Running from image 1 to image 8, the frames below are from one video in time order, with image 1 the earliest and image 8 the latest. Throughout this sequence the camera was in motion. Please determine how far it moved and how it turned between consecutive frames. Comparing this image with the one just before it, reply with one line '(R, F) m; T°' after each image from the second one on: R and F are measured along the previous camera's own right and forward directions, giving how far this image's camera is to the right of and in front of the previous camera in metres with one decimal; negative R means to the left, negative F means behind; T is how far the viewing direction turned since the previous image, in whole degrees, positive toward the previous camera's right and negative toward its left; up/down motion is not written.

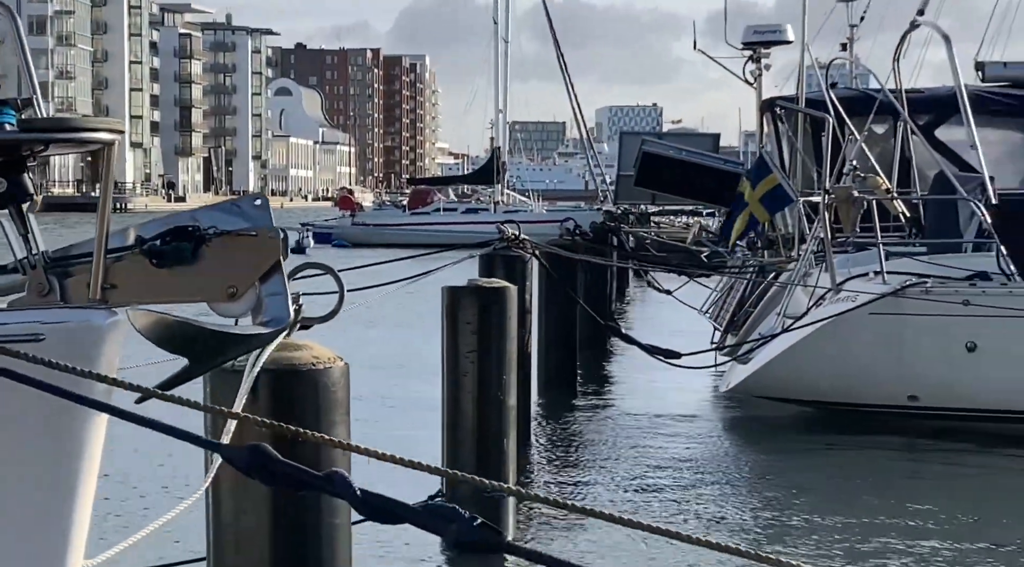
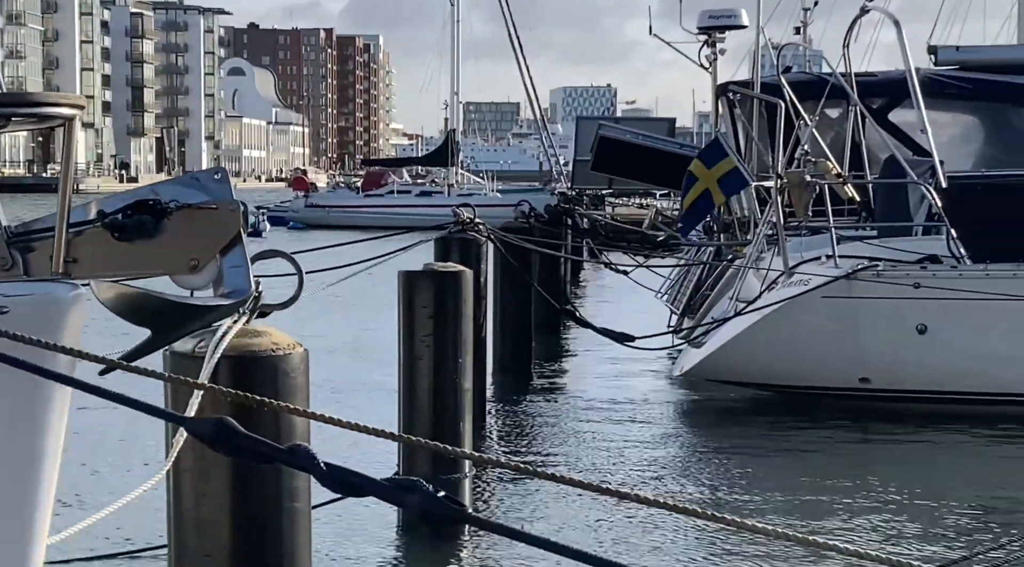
(0.0, 0.0) m; +1°
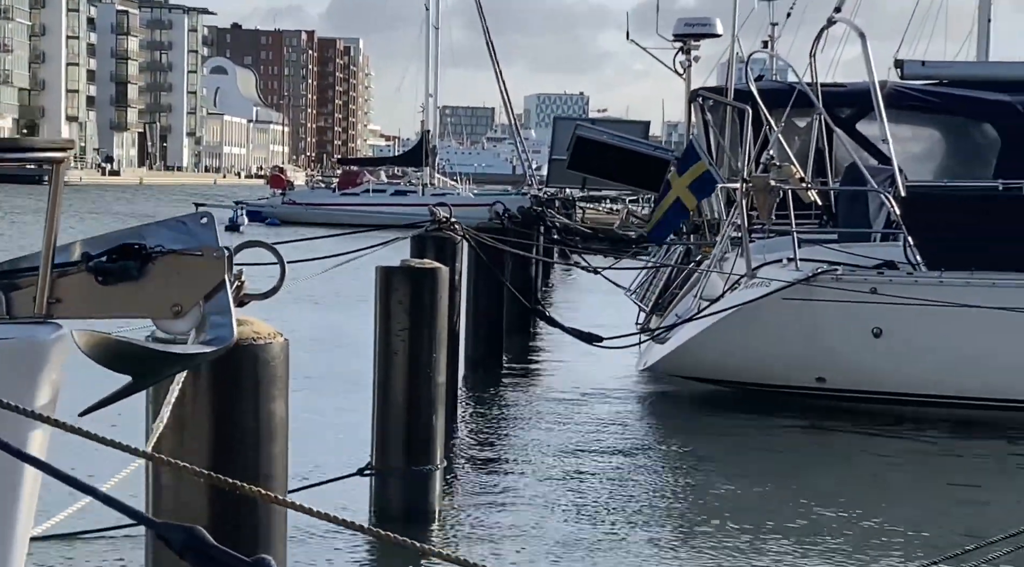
(0.0, -0.2) m; +1°
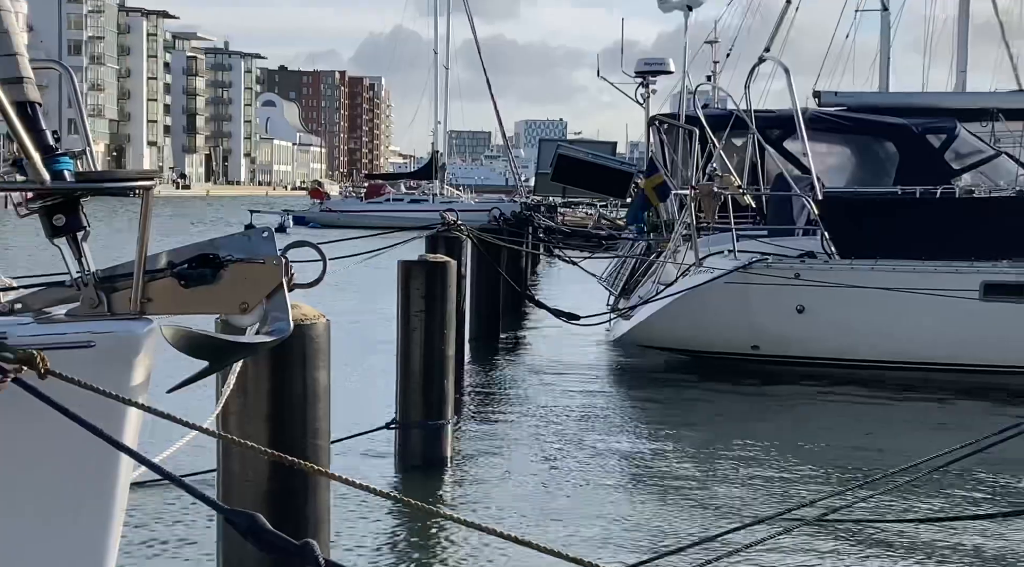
(+0.1, -2.2) m; -1°
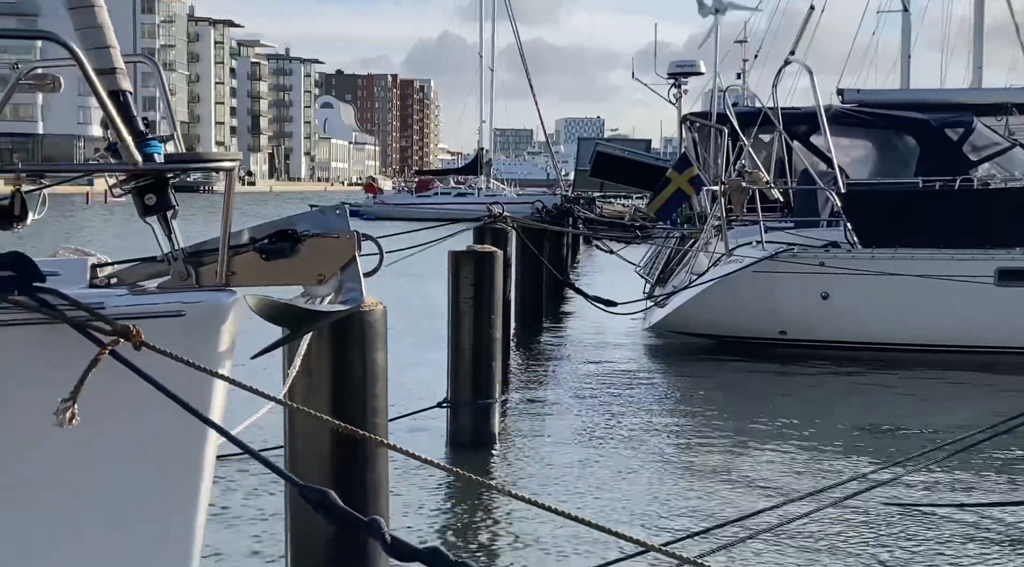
(+0.2, -0.8) m; -2°
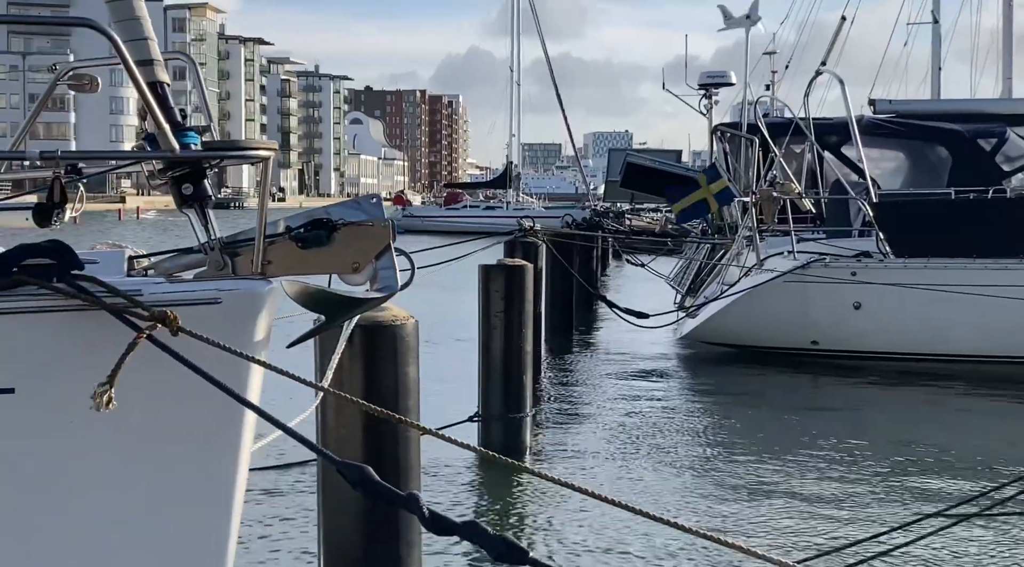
(+0.1, 0.0) m; -1°
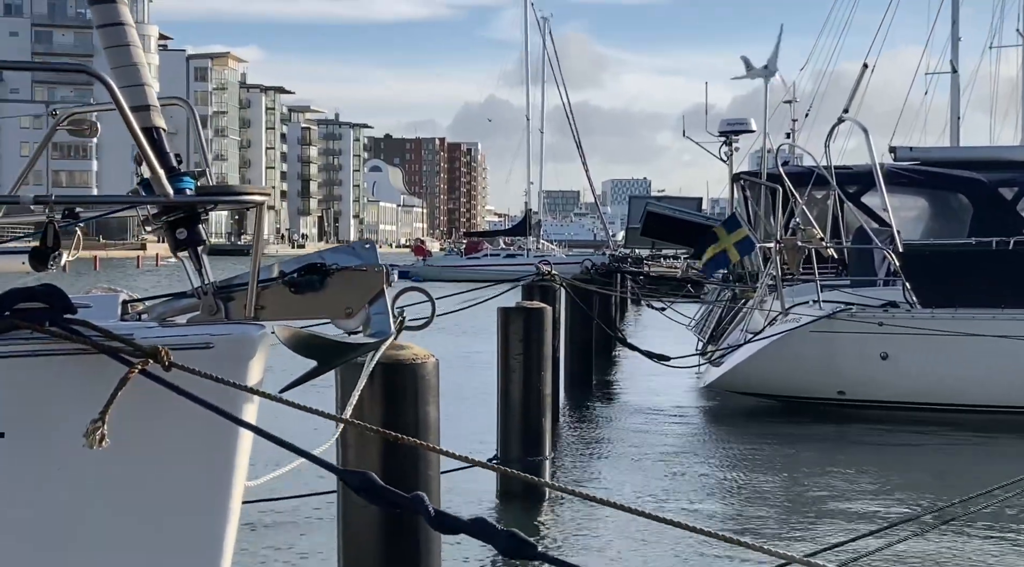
(+0.1, 0.0) m; -1°
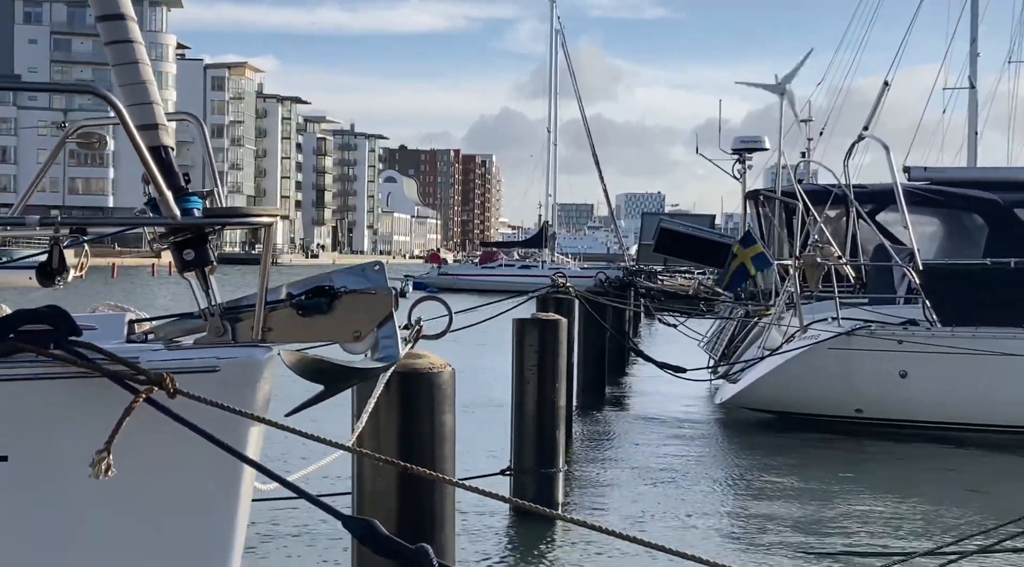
(+0.1, 0.0) m; -1°
